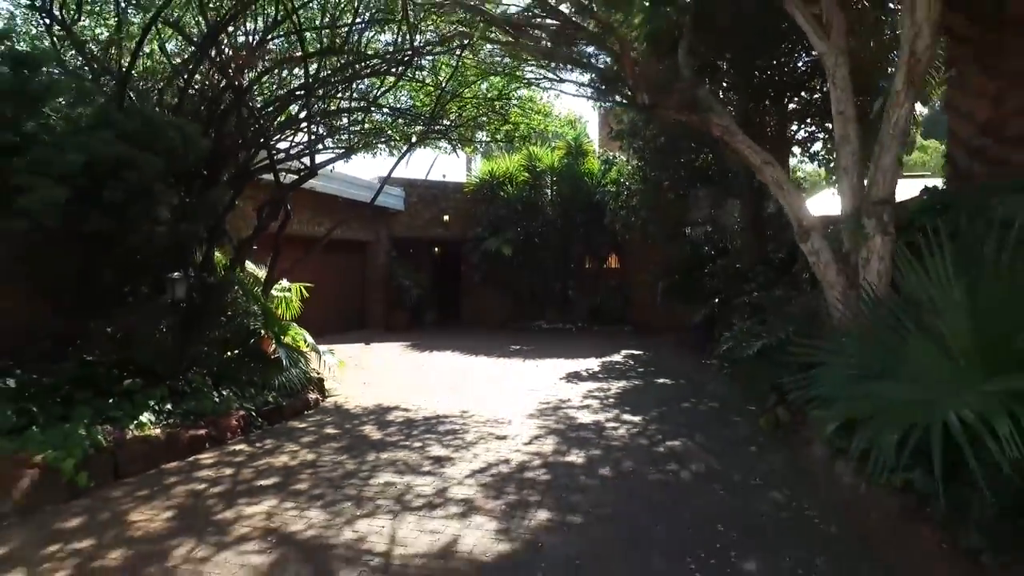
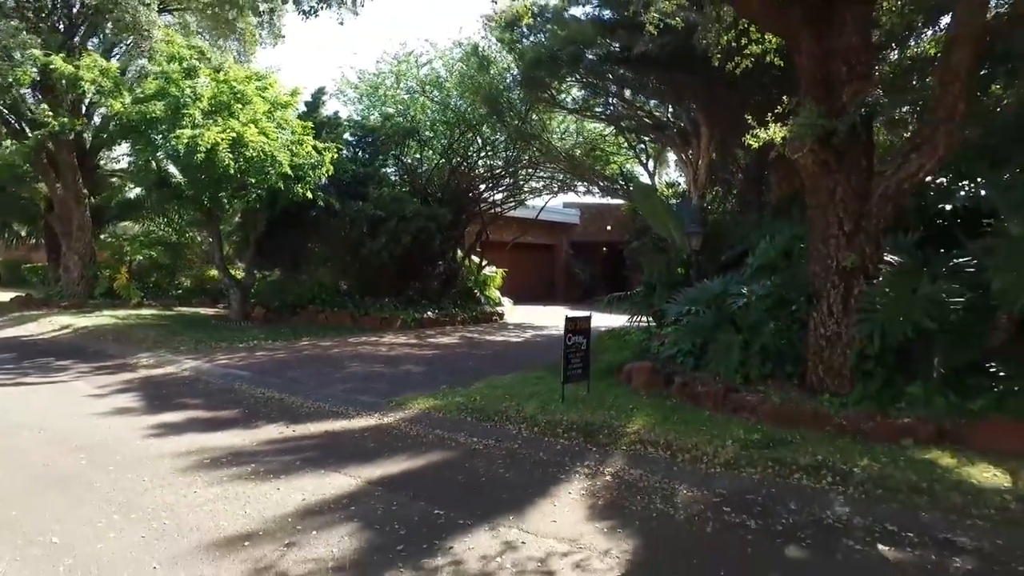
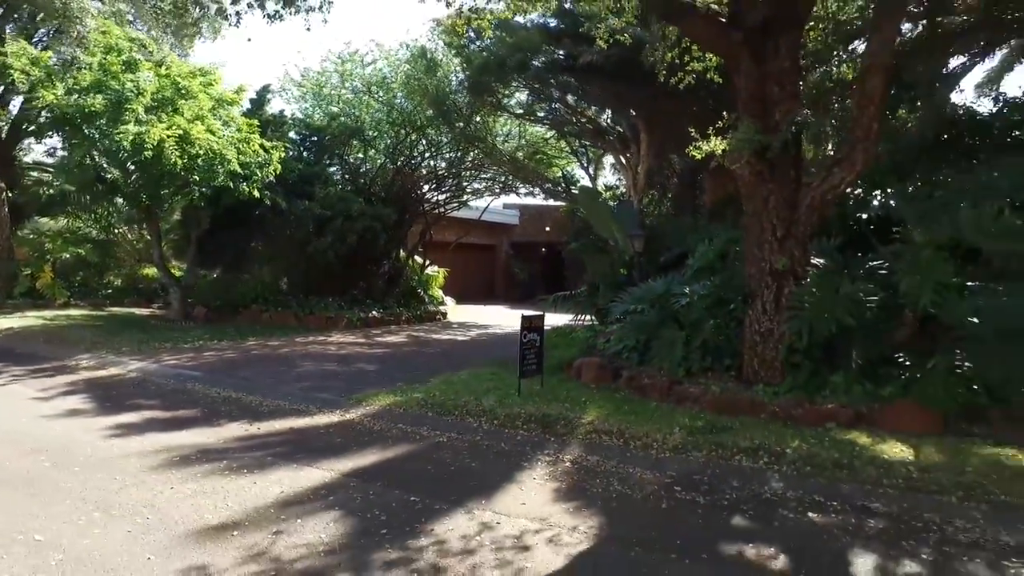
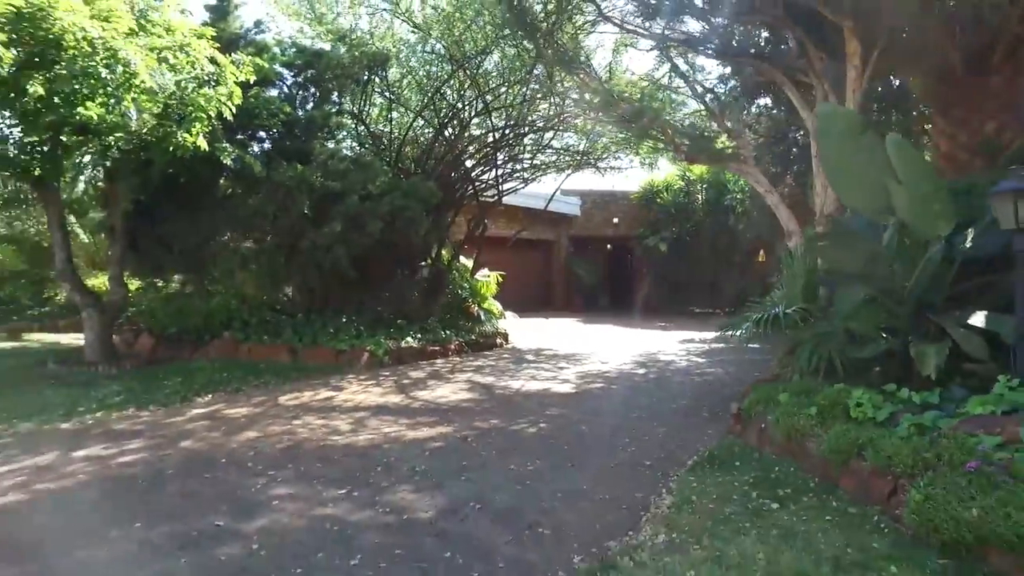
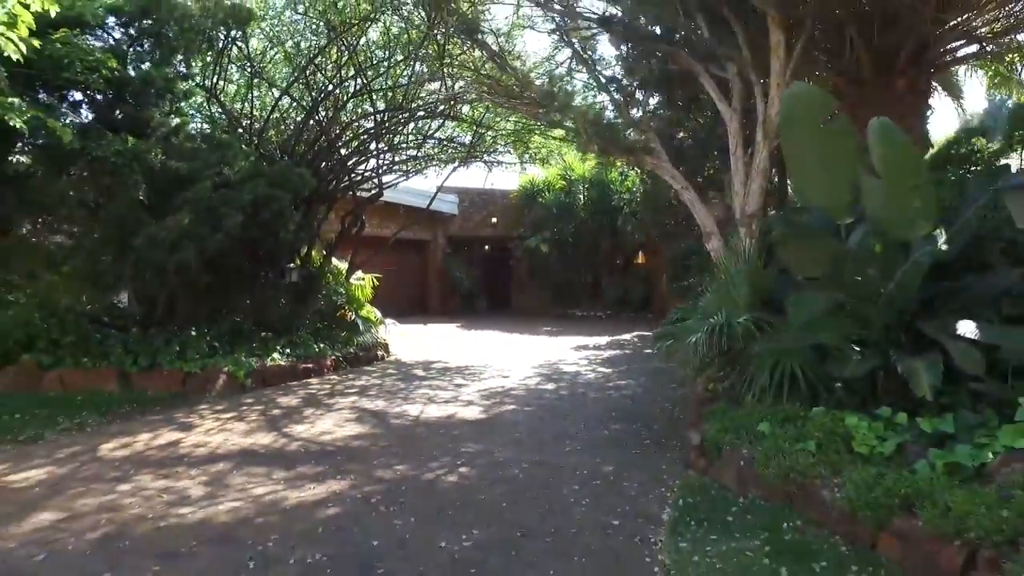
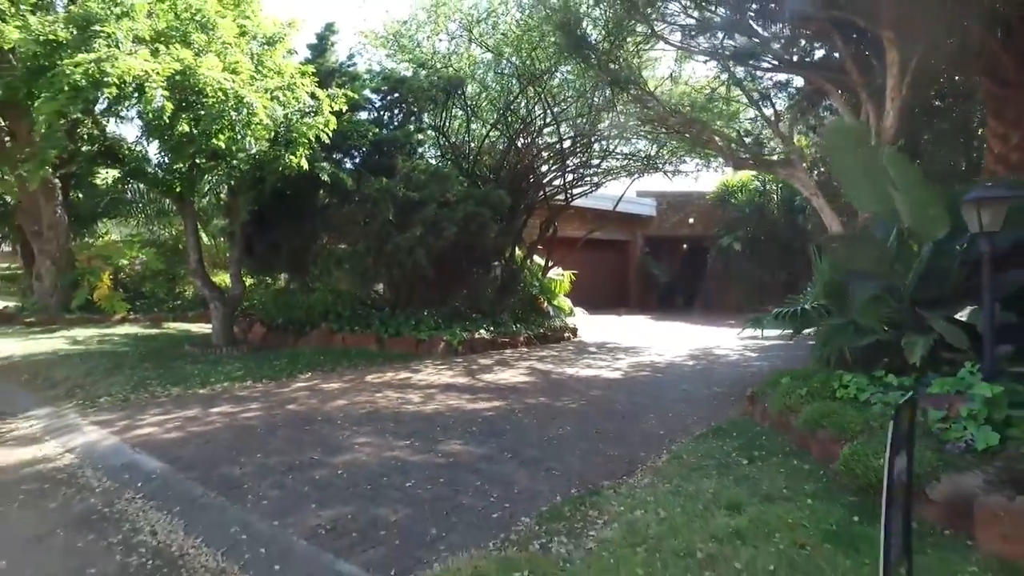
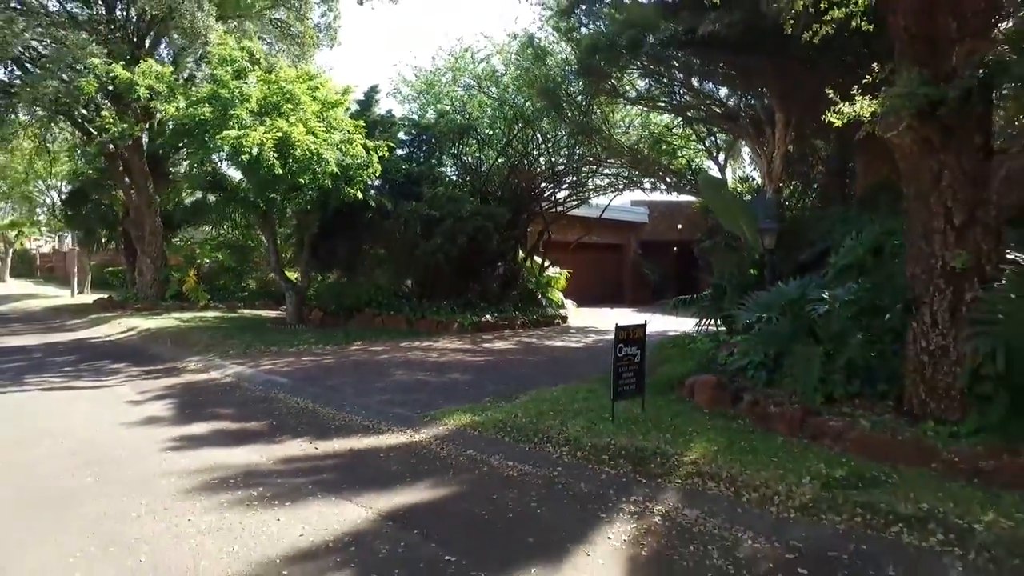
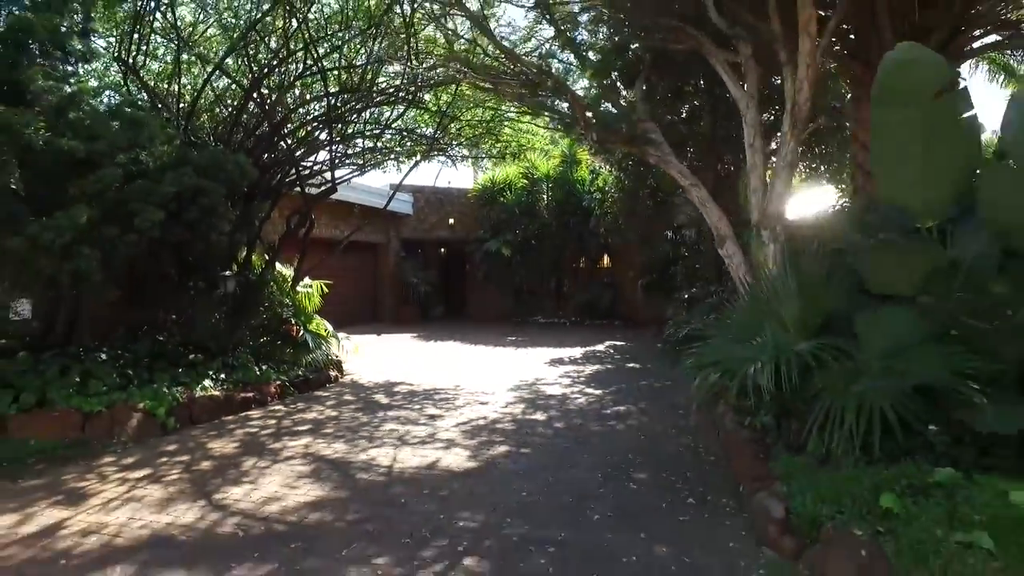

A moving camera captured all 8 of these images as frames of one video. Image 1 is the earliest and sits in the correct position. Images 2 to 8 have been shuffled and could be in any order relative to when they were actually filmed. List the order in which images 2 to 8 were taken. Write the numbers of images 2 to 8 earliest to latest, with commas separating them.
8, 5, 4, 6, 7, 2, 3
